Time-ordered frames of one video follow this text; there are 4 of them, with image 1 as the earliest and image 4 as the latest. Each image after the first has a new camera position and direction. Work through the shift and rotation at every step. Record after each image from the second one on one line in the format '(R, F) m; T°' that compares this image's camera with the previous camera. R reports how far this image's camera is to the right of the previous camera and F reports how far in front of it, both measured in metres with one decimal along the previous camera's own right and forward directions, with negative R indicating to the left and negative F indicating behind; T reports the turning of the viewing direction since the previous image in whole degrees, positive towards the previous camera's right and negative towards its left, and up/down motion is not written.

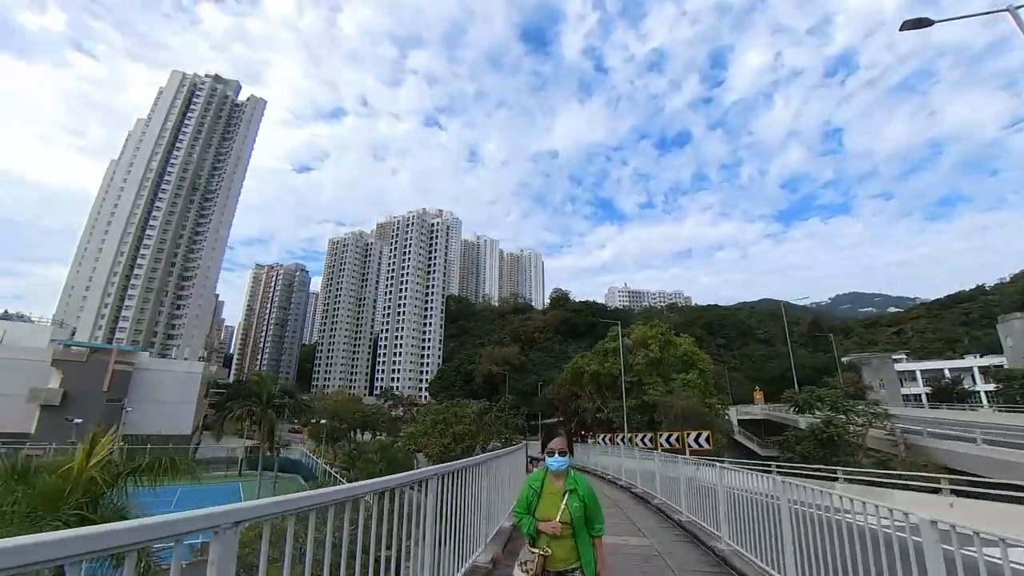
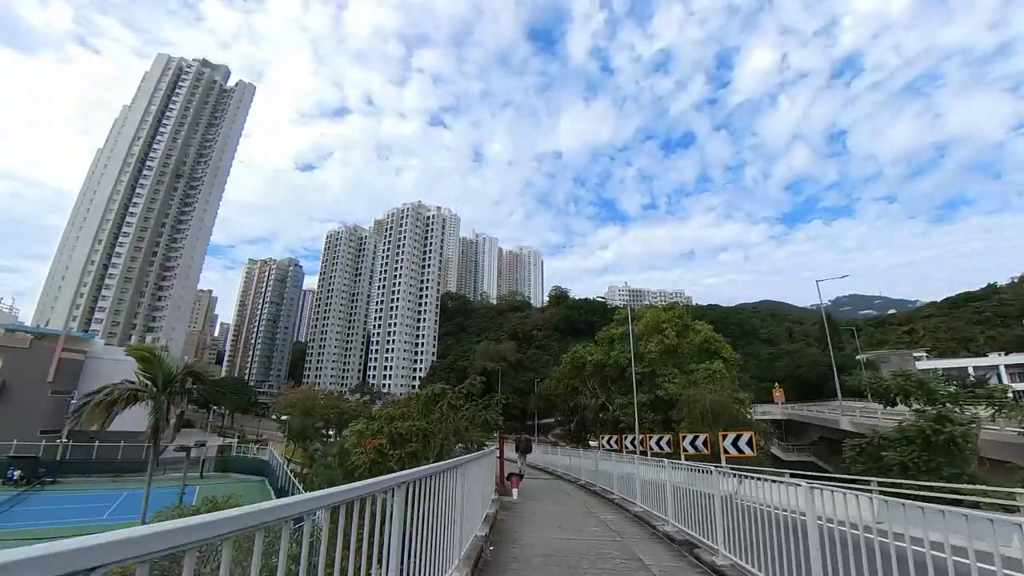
(+0.2, +1.8) m; 0°
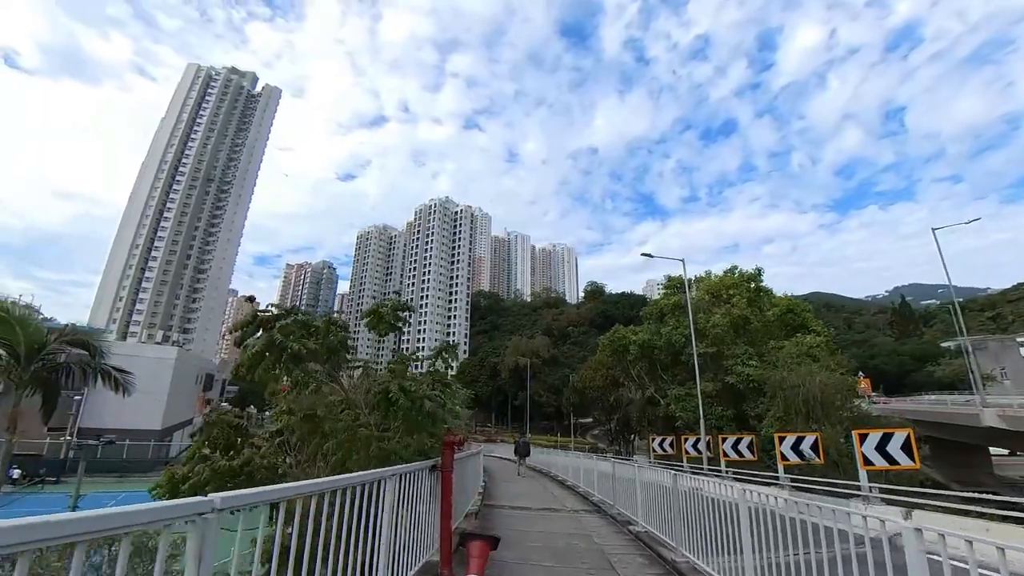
(+0.2, +2.1) m; -4°
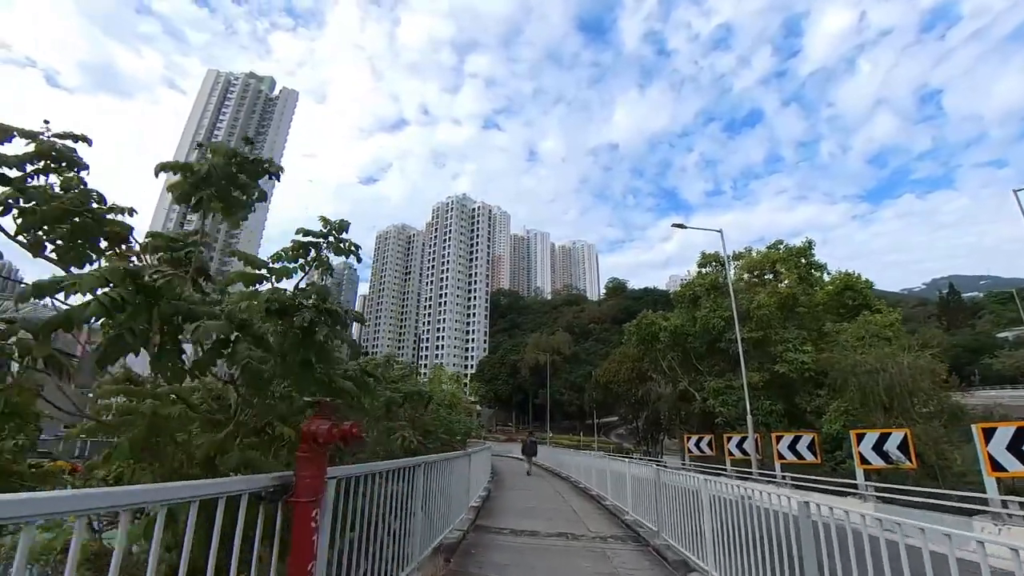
(+0.1, +0.9) m; -2°
